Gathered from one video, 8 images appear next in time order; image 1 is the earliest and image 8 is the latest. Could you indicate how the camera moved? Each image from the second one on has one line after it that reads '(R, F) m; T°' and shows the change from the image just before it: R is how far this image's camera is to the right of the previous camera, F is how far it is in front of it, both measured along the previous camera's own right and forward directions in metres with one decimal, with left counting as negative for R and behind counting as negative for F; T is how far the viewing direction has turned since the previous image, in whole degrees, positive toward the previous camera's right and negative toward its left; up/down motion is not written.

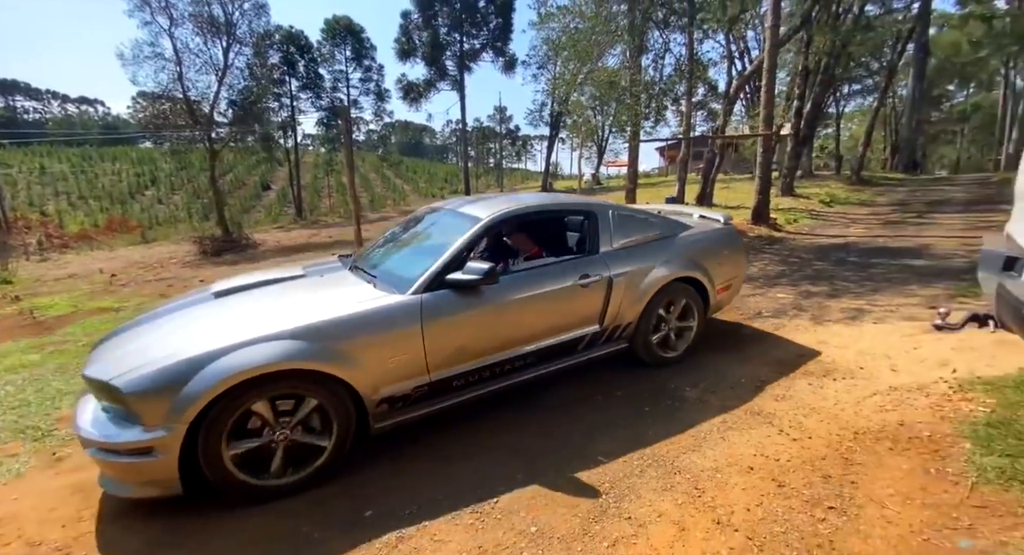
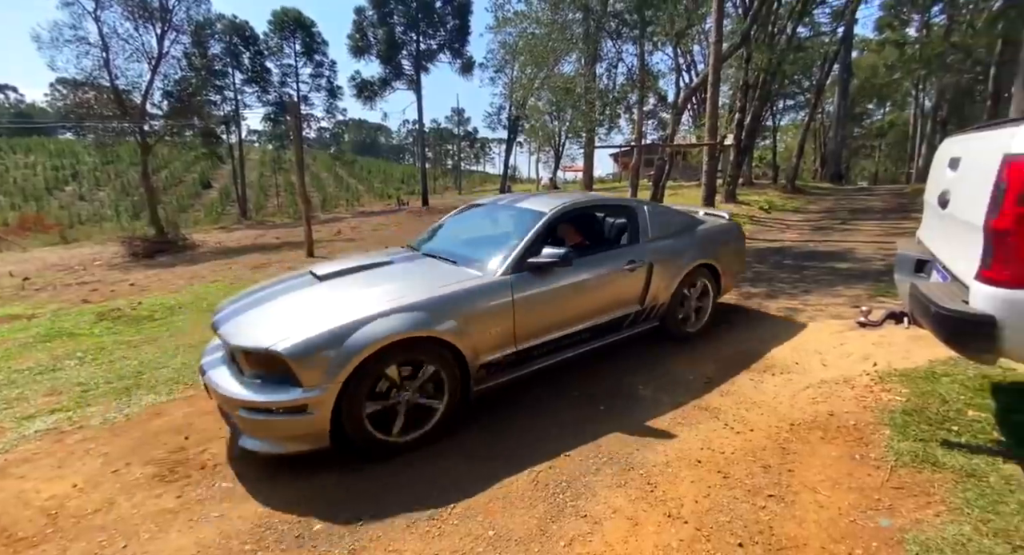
(0.0, 0.0) m; +6°
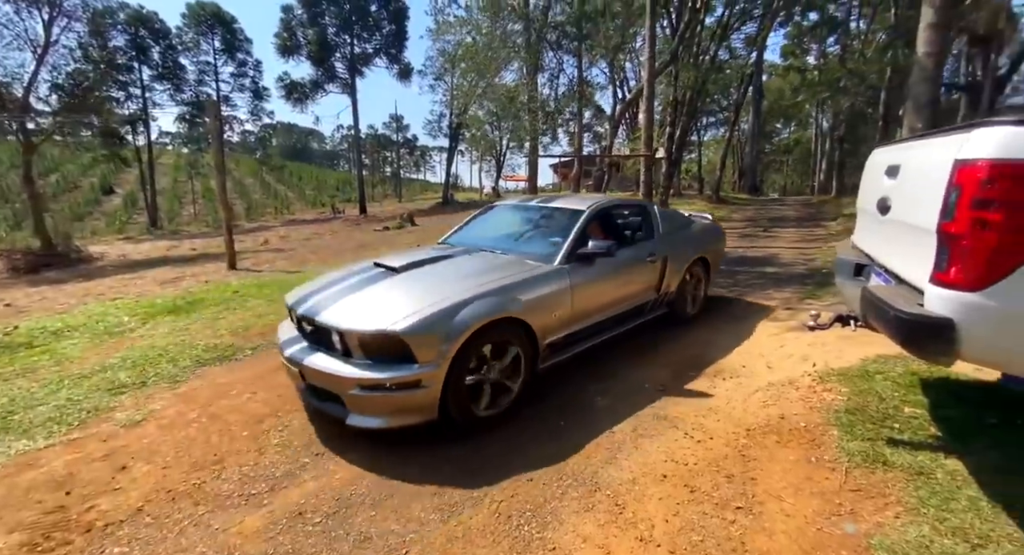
(-0.1, +0.2) m; +8°
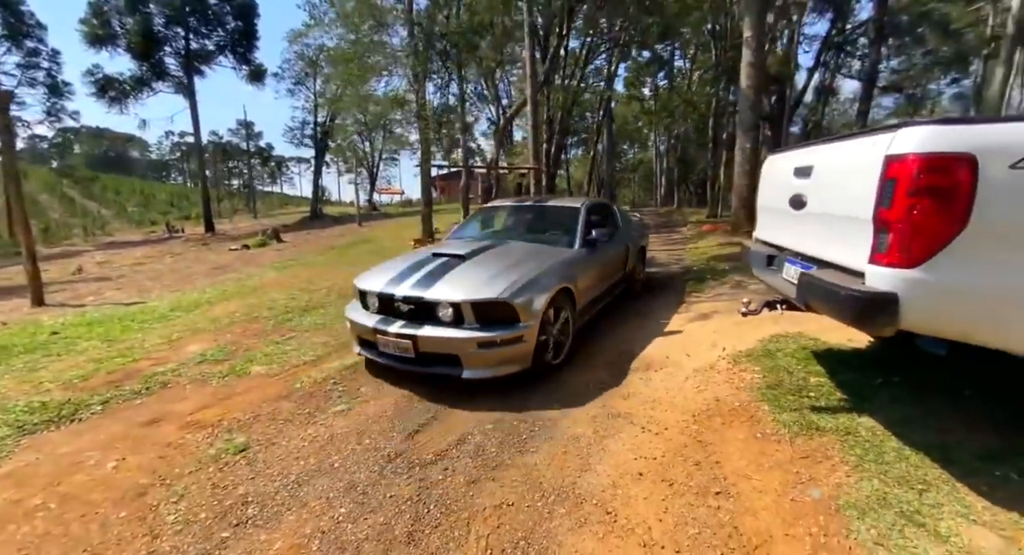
(-0.5, +0.3) m; +16°
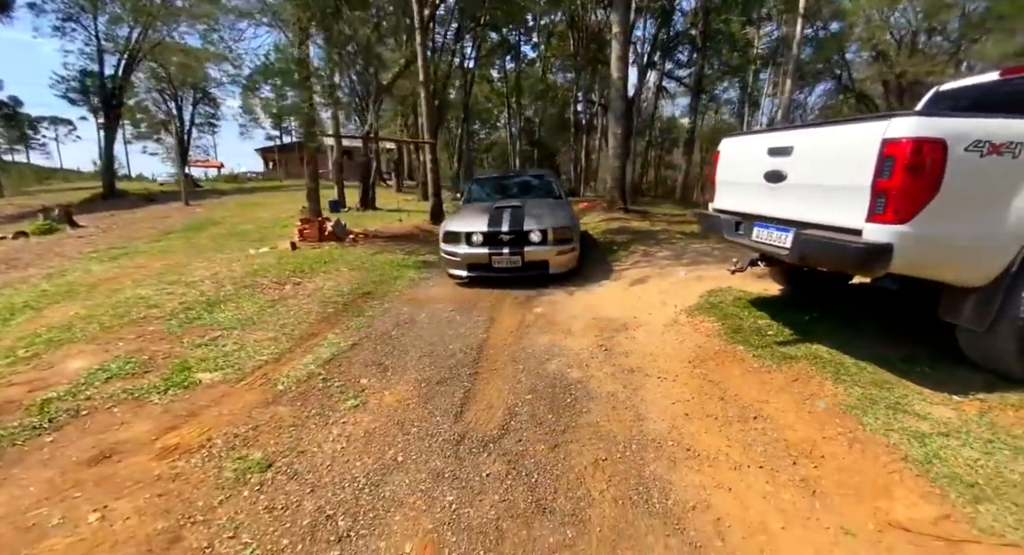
(-1.2, +0.2) m; +19°
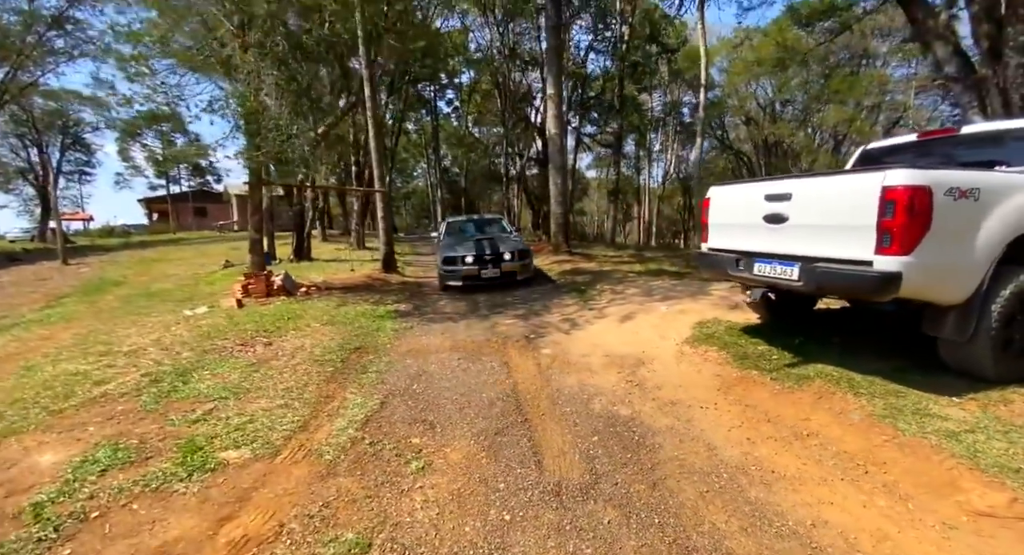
(-1.0, +0.1) m; +11°
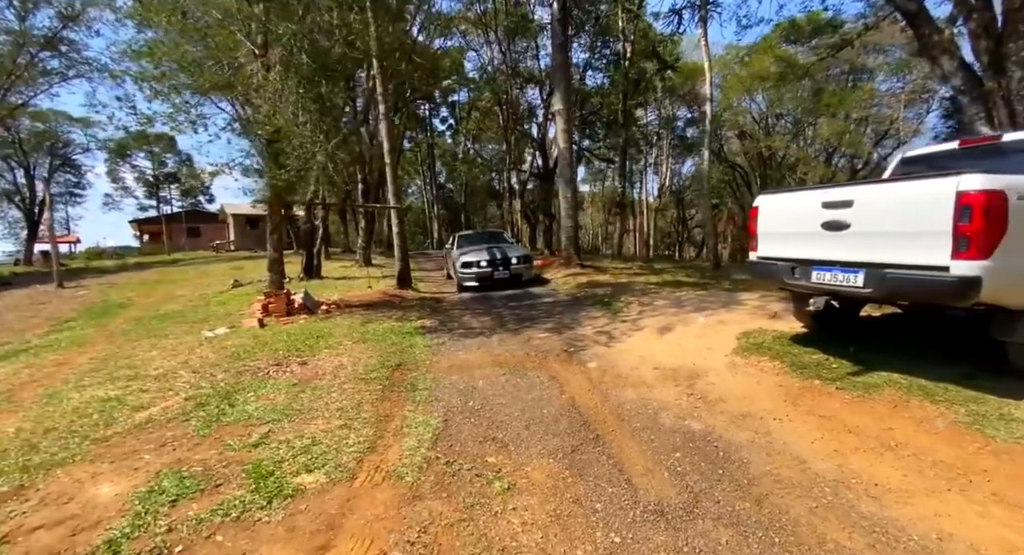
(-0.6, +0.1) m; +1°
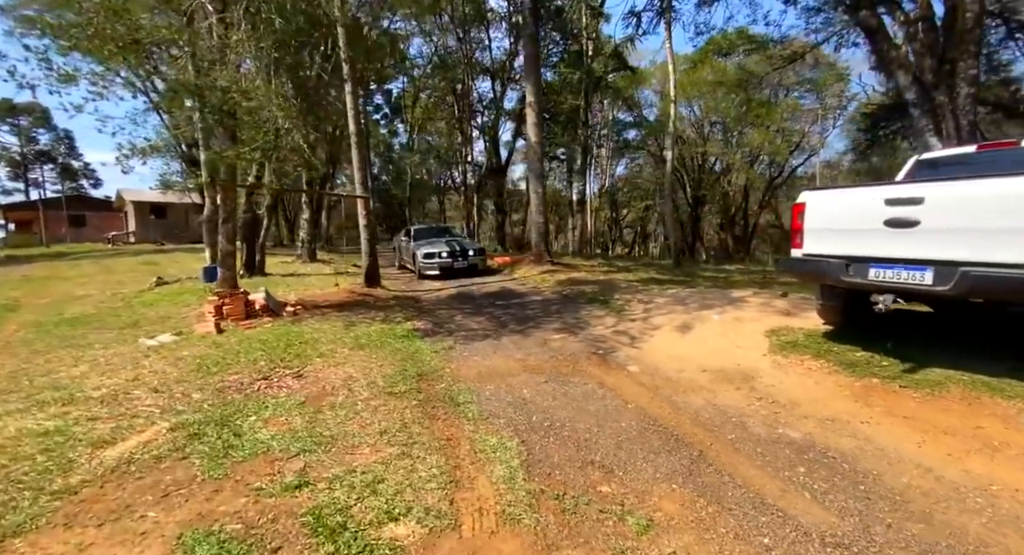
(-1.0, +0.6) m; +9°
